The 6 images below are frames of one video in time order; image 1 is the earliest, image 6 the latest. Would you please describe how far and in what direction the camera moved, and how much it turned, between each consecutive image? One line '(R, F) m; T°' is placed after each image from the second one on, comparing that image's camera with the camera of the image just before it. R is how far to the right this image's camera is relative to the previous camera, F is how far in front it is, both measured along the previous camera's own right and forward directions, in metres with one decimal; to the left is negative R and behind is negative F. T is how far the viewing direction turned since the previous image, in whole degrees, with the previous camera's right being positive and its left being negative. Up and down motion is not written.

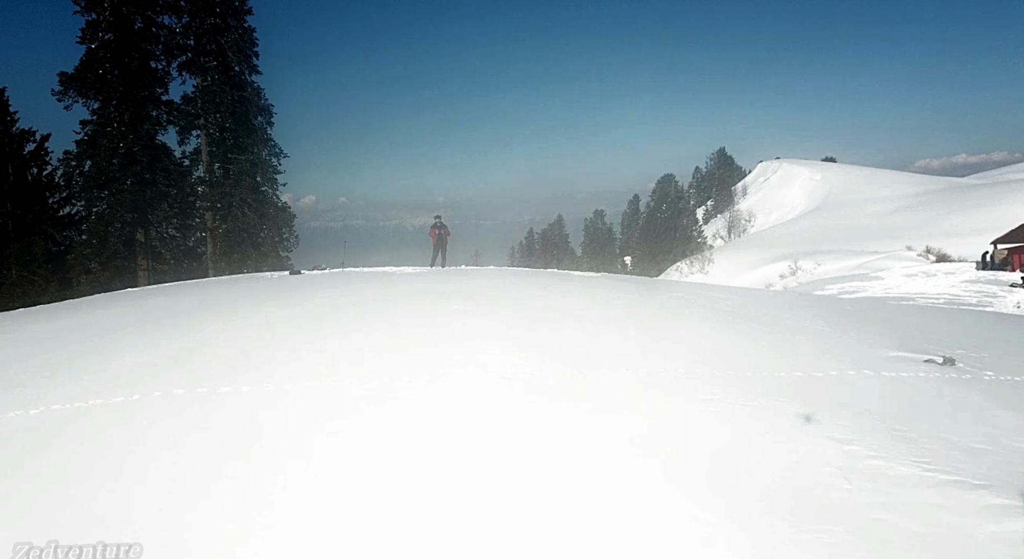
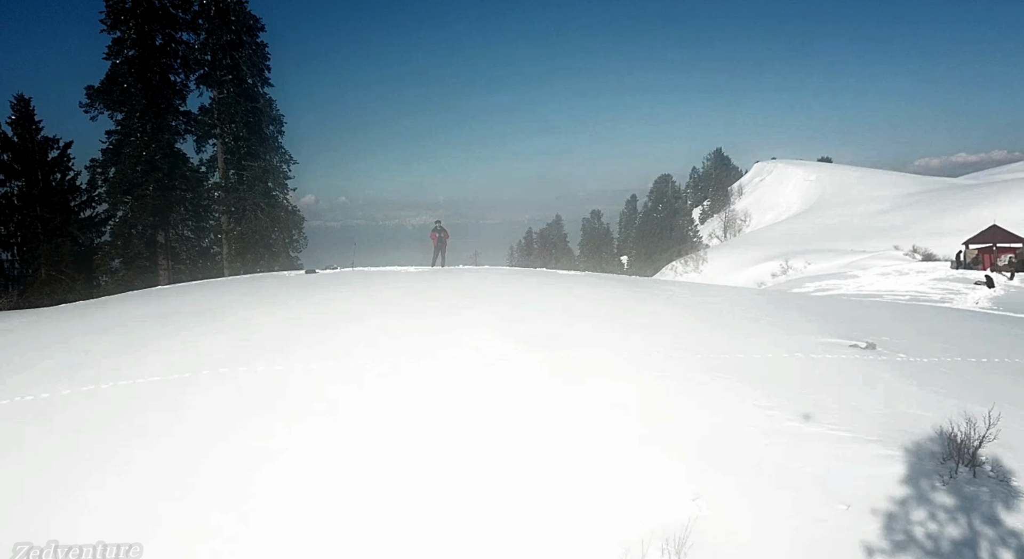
(+0.2, -1.6) m; 0°
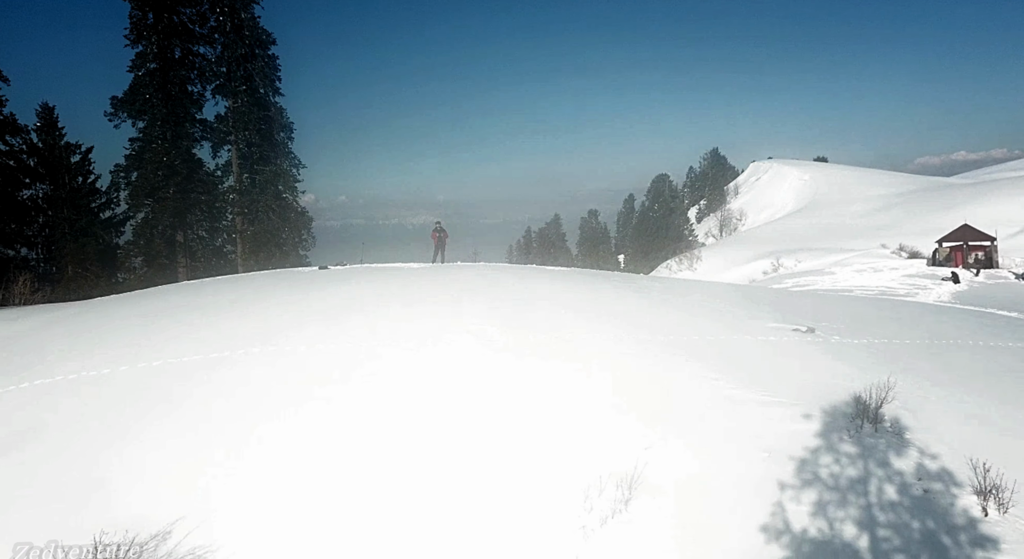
(+0.2, -1.6) m; 0°
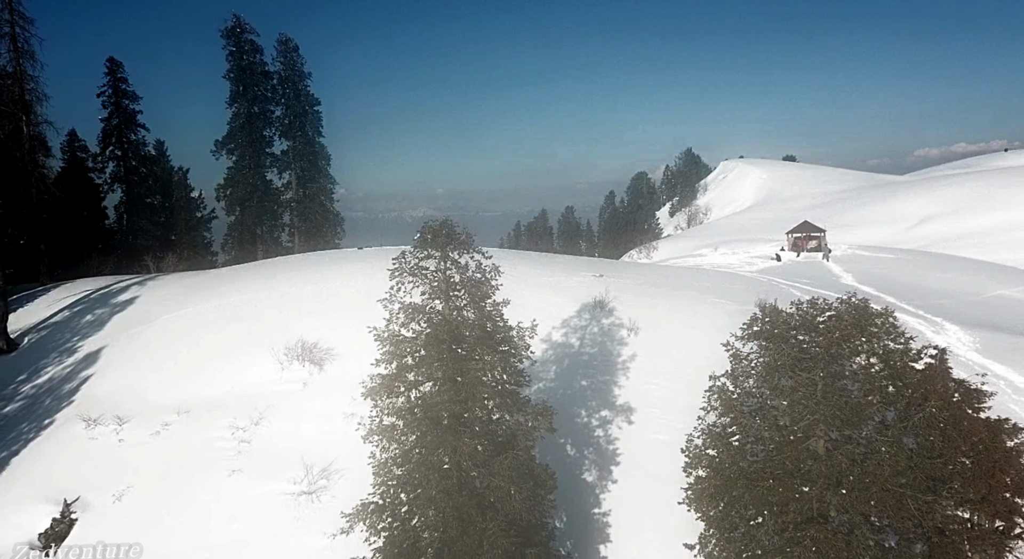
(+1.9, -12.7) m; 0°
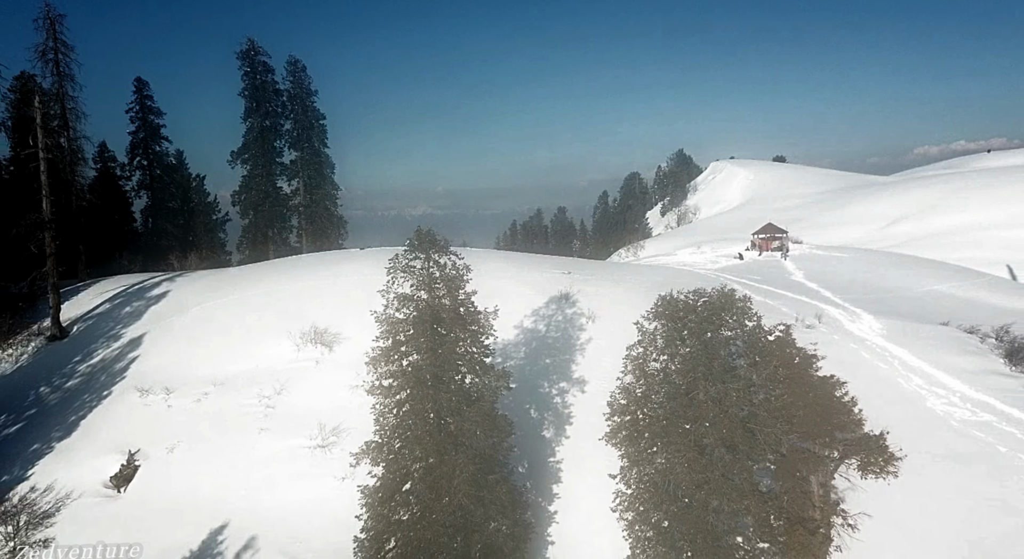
(+0.8, -4.0) m; 0°
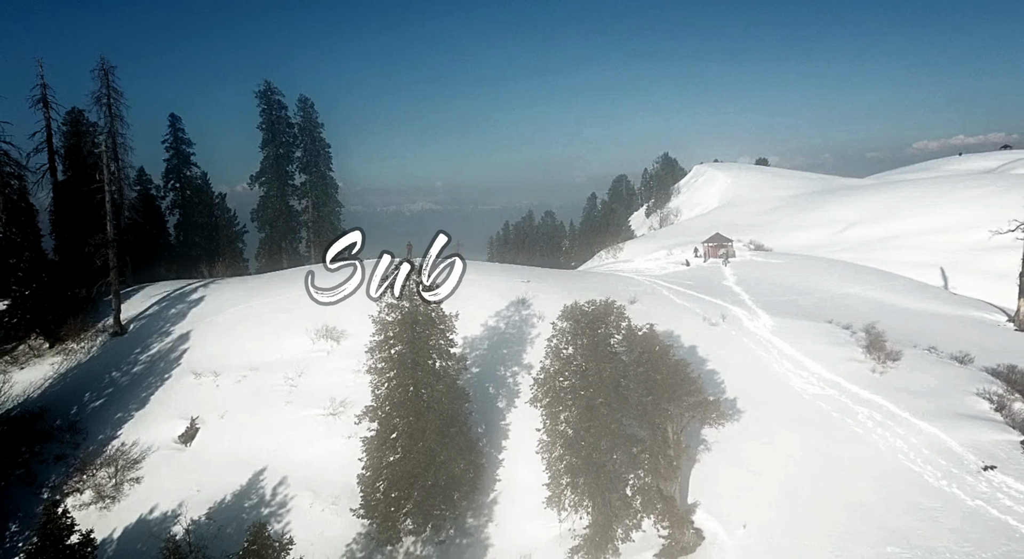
(+1.5, -7.0) m; 0°
